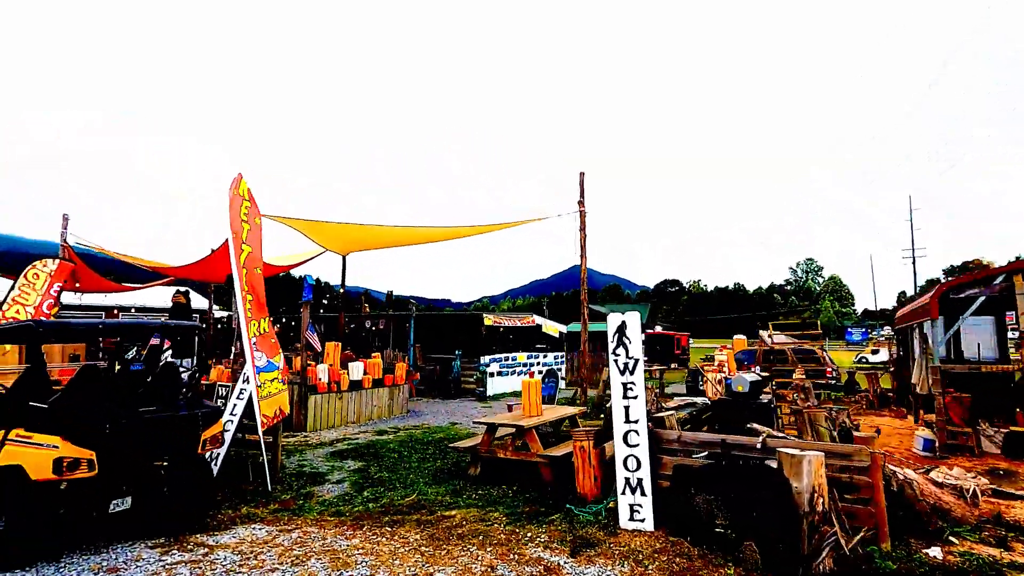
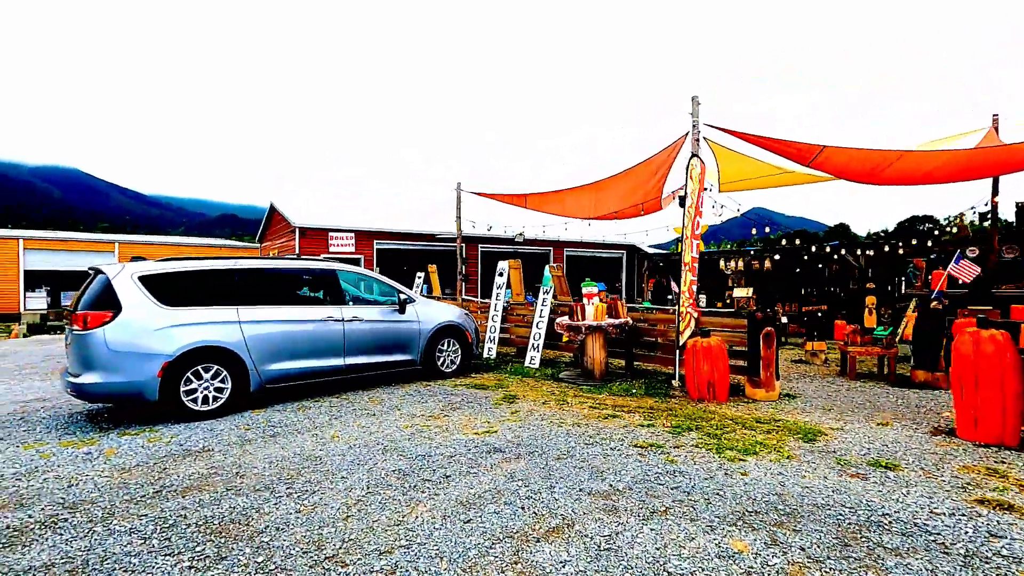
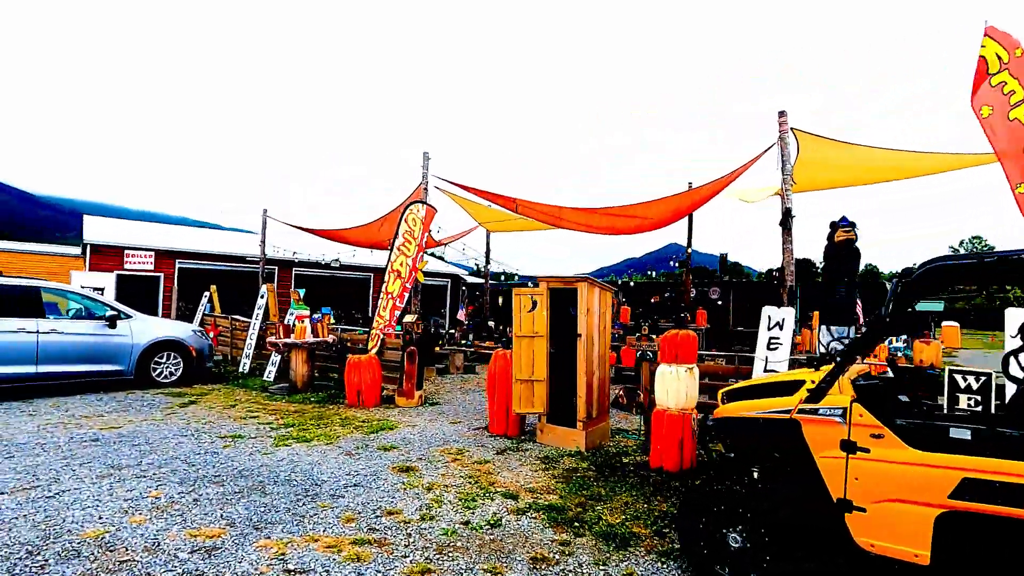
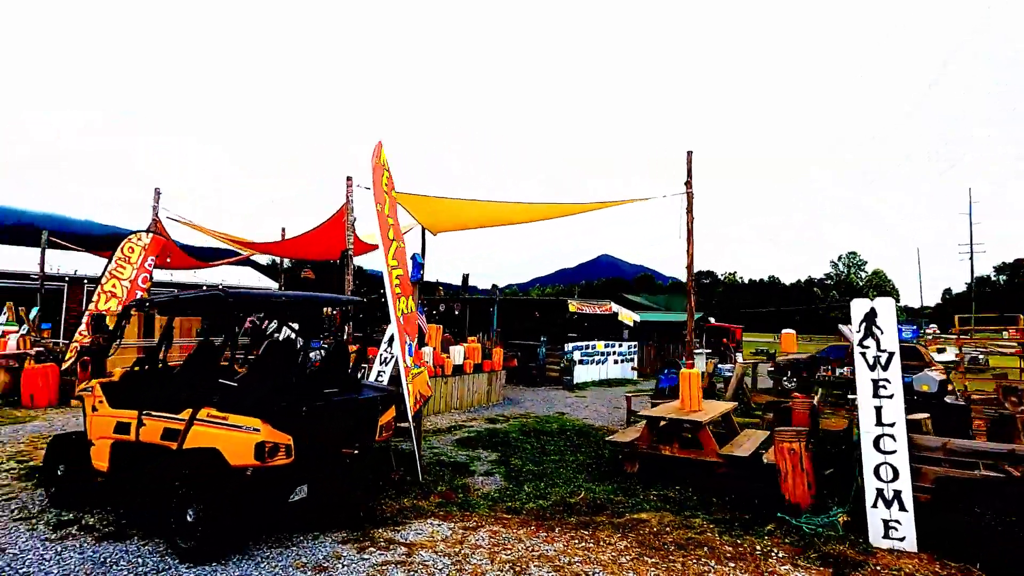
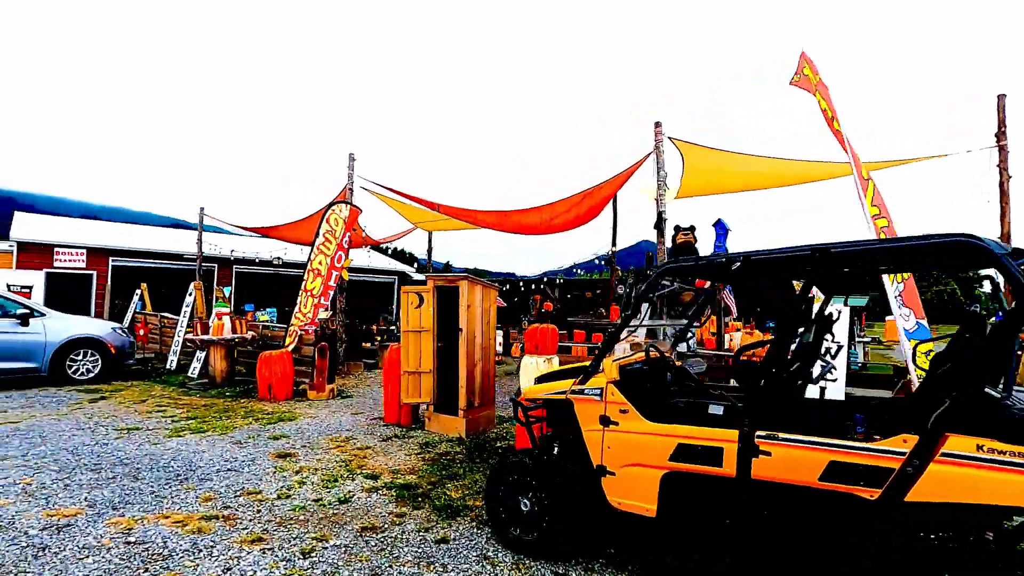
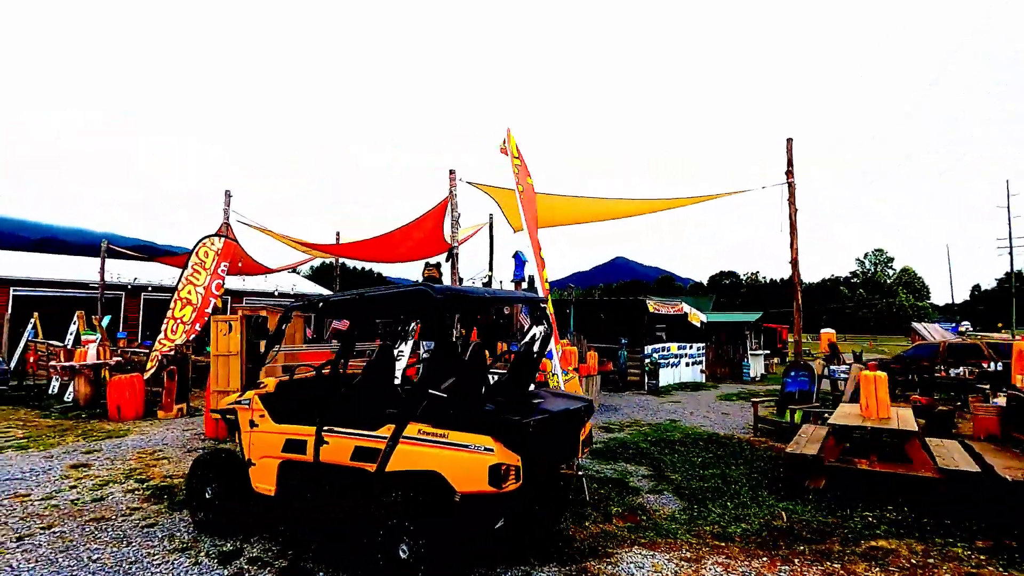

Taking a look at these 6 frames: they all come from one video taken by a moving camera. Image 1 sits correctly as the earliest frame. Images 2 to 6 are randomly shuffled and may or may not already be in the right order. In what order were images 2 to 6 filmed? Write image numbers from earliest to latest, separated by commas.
4, 6, 5, 3, 2
